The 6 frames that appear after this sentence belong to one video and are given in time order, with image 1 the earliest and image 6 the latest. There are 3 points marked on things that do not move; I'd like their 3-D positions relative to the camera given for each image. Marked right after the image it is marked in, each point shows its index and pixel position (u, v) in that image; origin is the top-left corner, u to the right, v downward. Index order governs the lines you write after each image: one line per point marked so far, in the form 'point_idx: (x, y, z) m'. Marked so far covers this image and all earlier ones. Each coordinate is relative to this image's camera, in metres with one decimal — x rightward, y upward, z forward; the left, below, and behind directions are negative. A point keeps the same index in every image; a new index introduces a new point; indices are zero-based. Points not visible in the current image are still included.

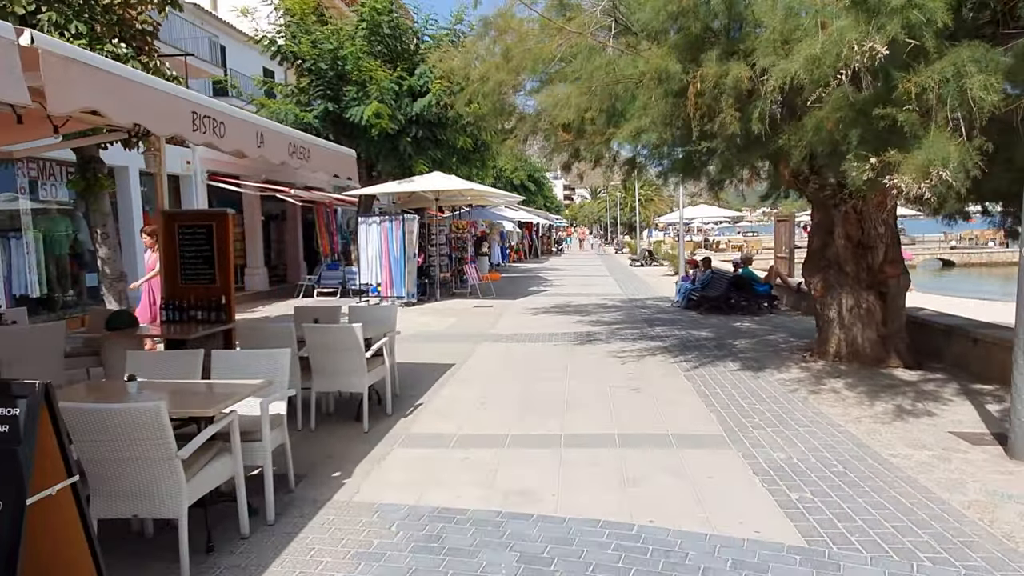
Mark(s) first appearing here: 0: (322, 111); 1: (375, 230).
0: (-4.3, +4.0, +16.6) m
1: (-2.9, +1.3, +15.9) m
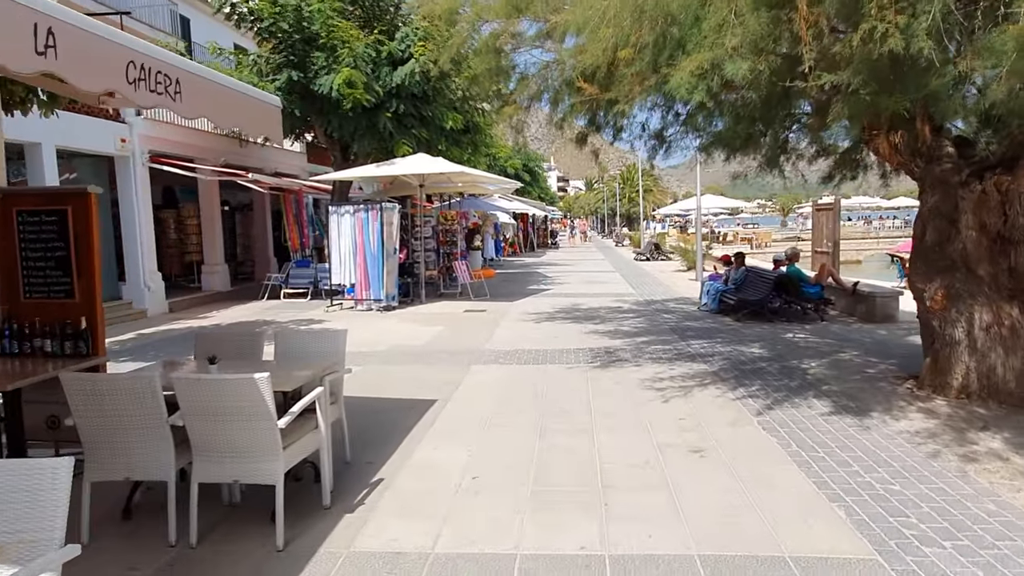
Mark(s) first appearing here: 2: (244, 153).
0: (-4.4, +4.0, +14.2) m
1: (-3.0, +1.2, +13.5) m
2: (-6.2, +3.1, +17.0) m
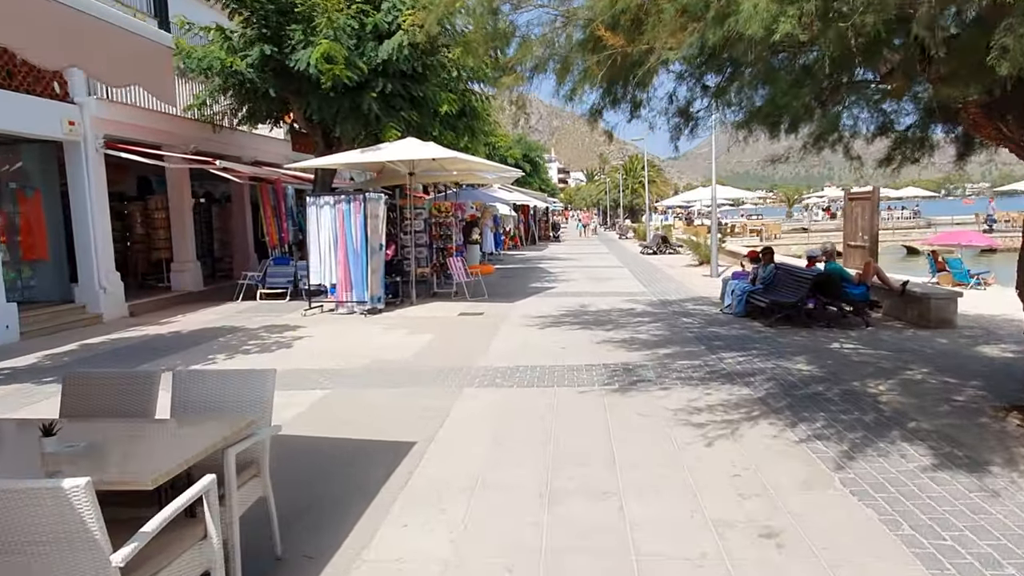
0: (-4.4, +4.0, +12.7) m
1: (-3.0, +1.2, +12.0) m
2: (-6.2, +3.1, +15.5) m
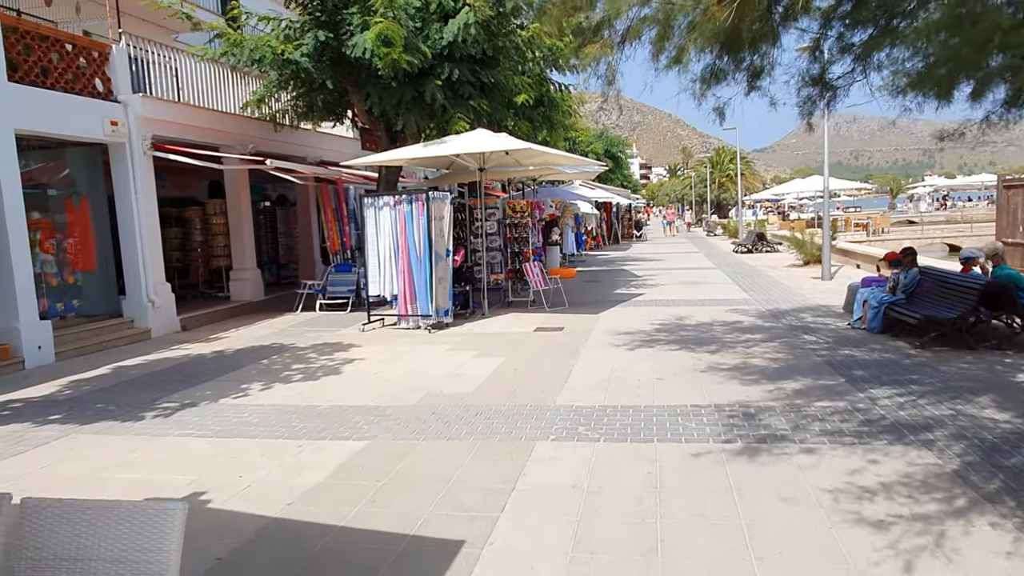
0: (-3.1, +3.8, +11.5) m
1: (-1.8, +1.1, +10.7) m
2: (-4.6, +3.0, +14.6) m
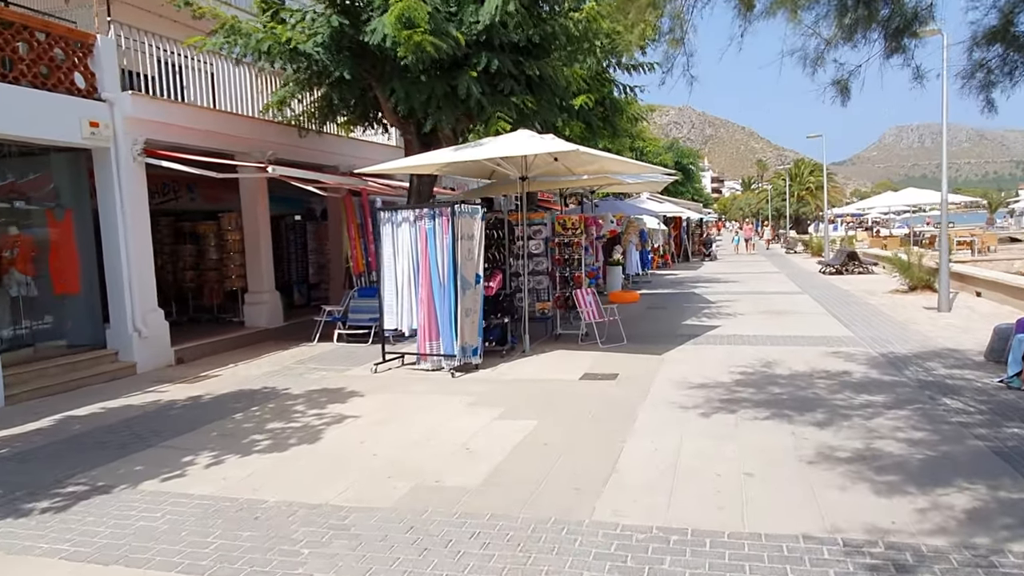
0: (-2.5, +3.4, +9.8) m
1: (-1.3, +0.7, +8.9) m
2: (-3.7, +2.5, +13.0) m
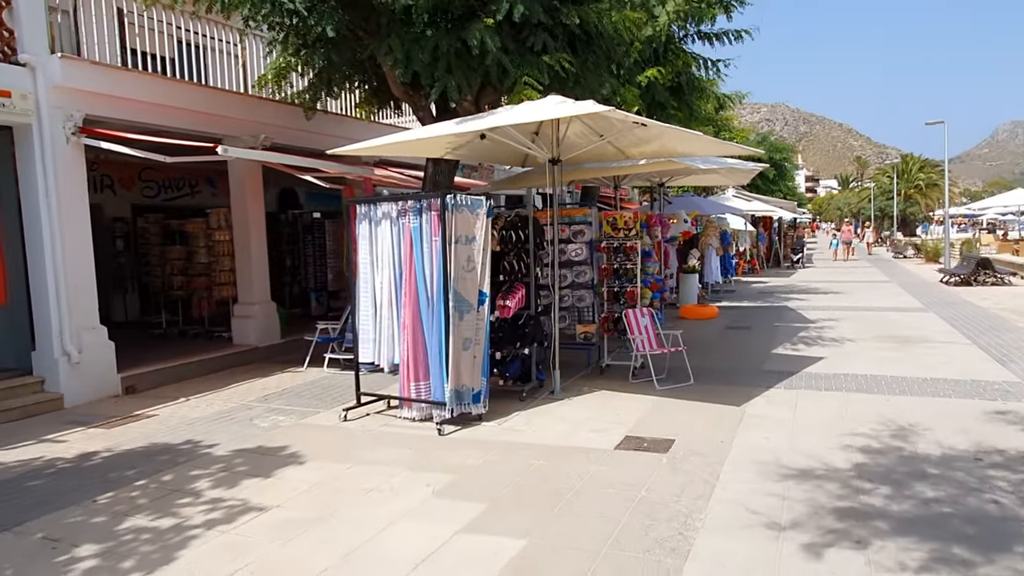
0: (-2.2, +3.2, +7.6) m
1: (-1.1, +0.5, +6.5) m
2: (-3.0, +2.4, +10.9) m
